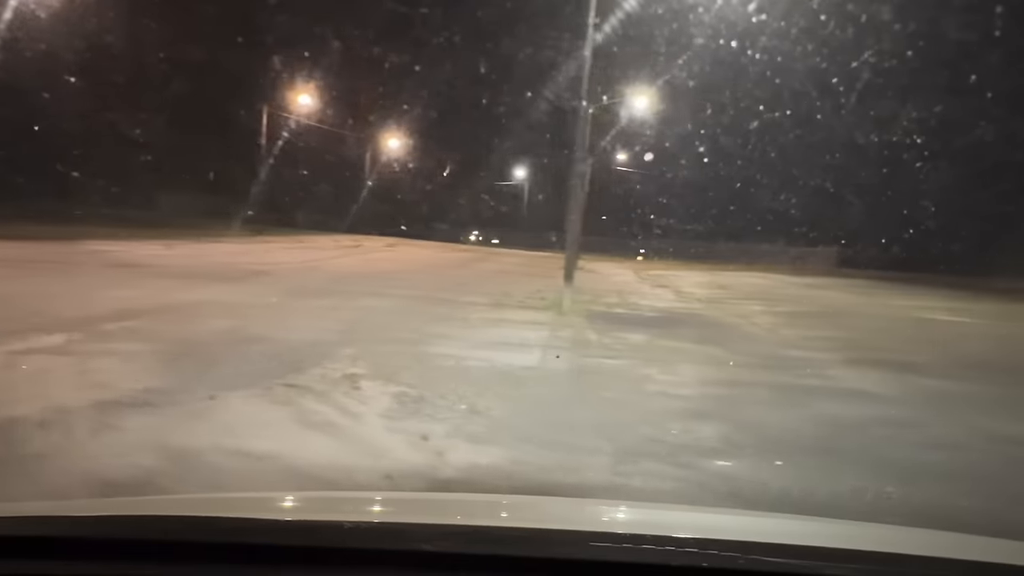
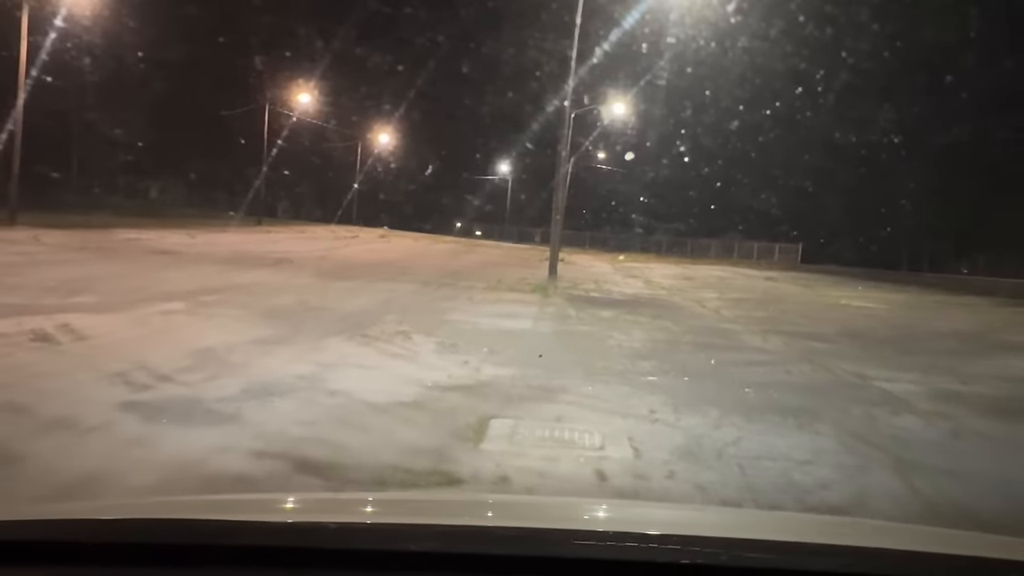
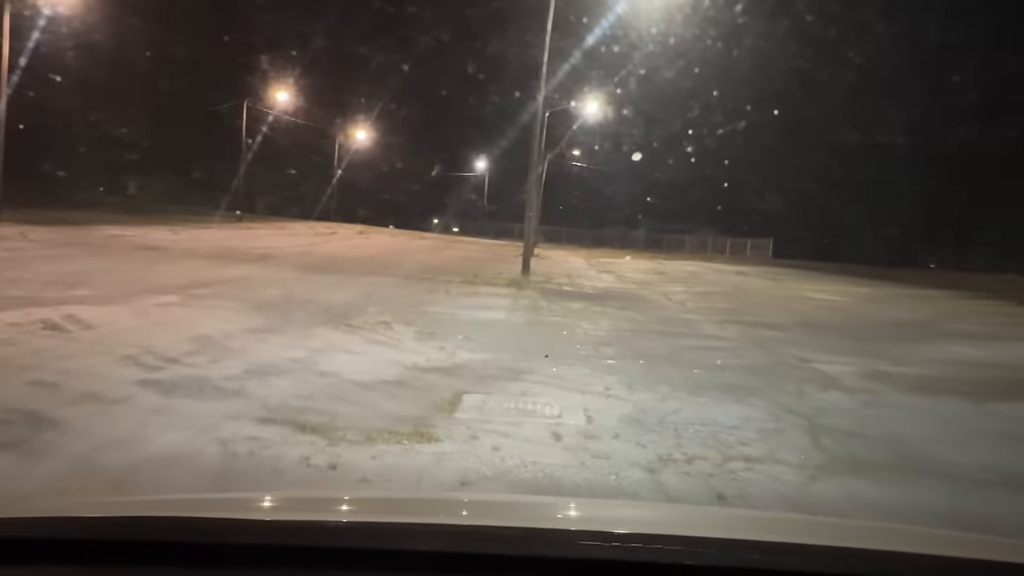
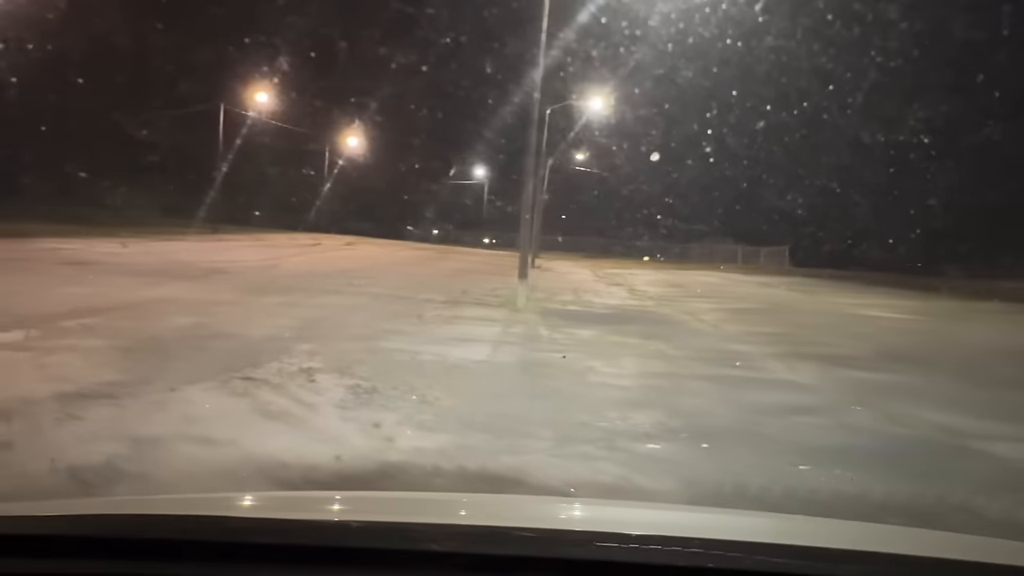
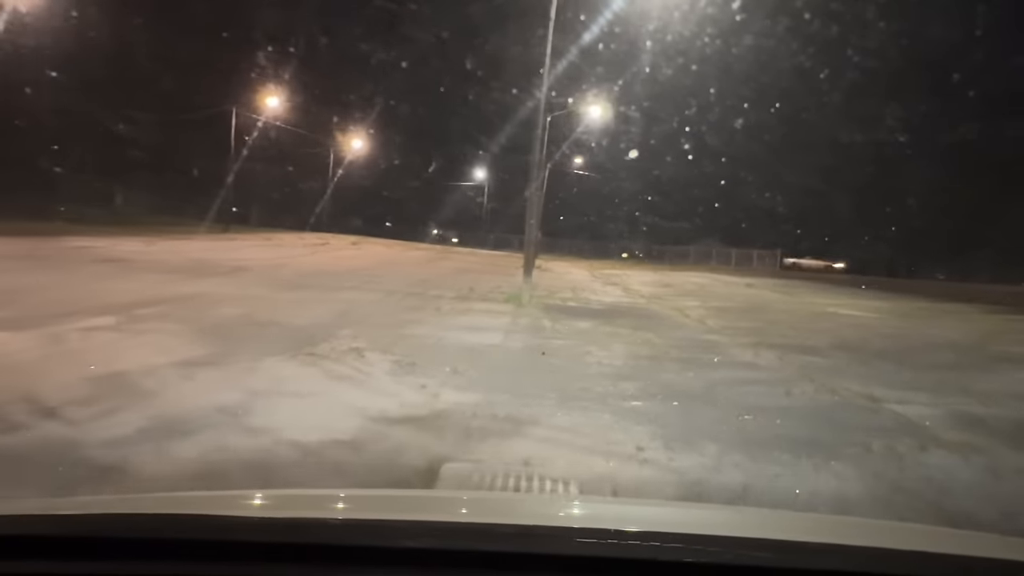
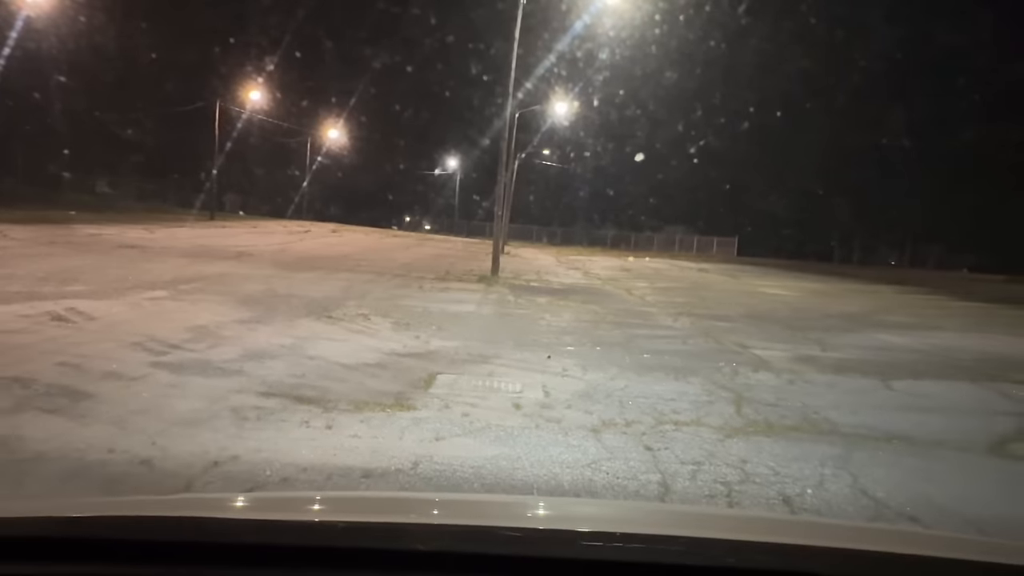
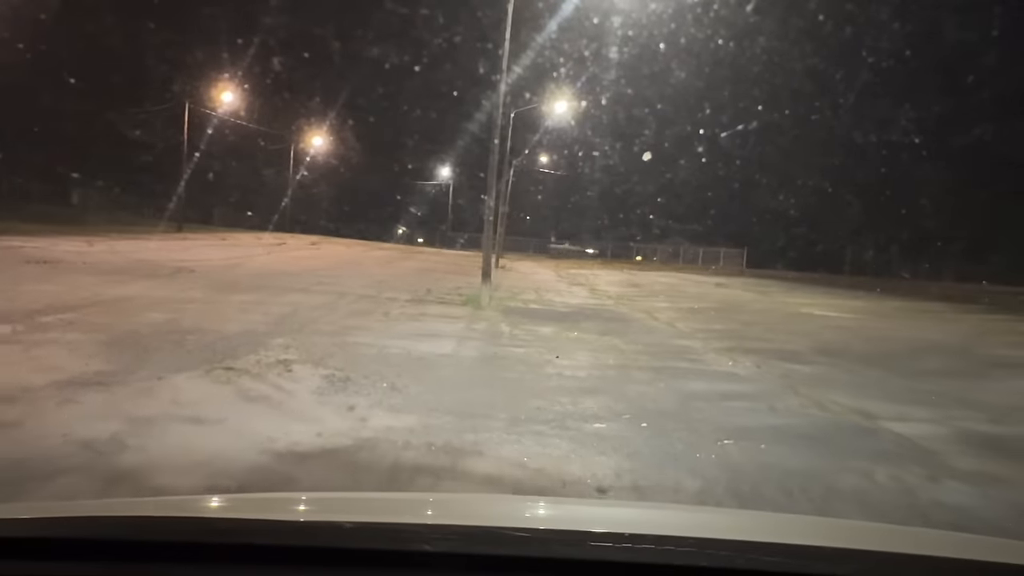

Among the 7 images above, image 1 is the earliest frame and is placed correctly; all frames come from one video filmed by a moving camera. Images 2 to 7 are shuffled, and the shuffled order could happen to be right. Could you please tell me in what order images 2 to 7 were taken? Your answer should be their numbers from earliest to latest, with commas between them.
4, 7, 5, 2, 3, 6
